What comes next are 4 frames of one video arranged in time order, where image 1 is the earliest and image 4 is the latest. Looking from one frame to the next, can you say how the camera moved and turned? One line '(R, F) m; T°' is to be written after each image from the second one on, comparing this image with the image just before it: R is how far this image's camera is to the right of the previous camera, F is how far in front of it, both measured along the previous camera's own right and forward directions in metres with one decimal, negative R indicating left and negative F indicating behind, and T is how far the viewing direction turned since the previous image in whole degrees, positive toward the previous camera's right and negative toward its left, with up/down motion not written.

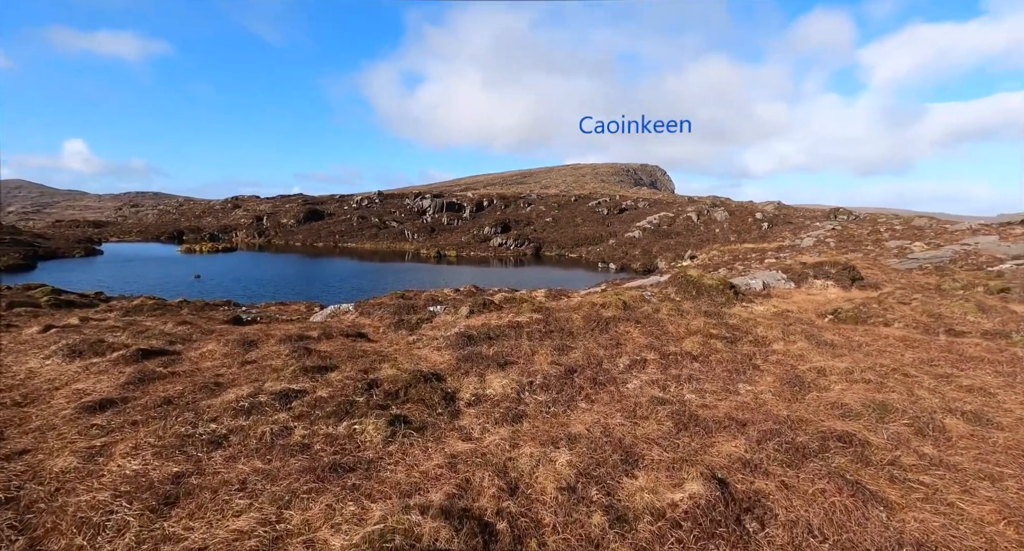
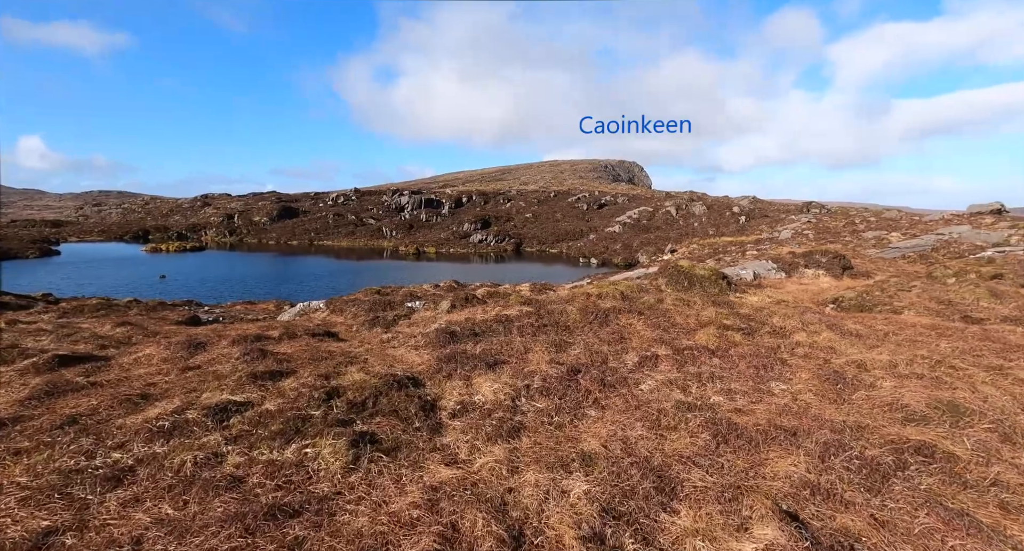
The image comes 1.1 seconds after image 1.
(-0.1, +1.5) m; +2°
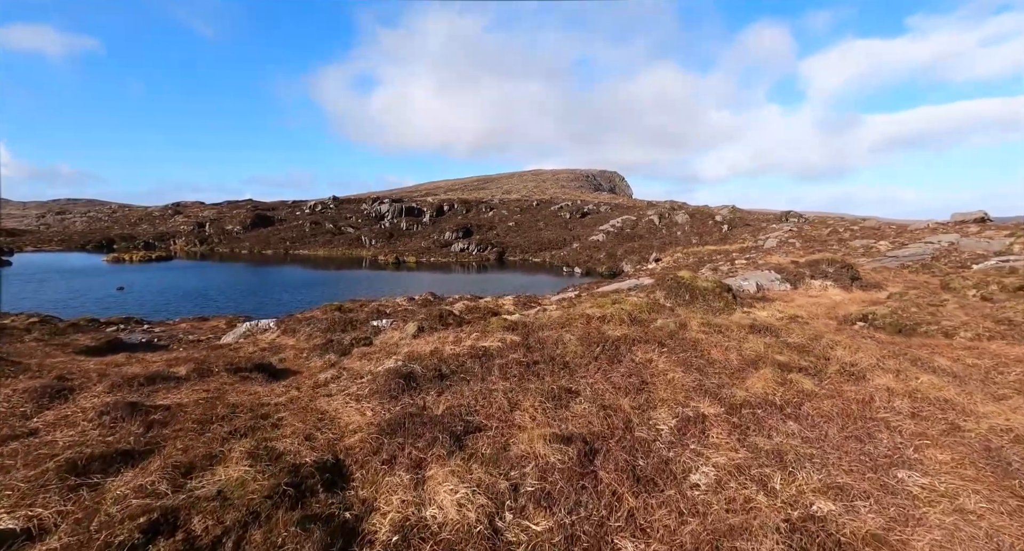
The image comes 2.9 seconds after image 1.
(0.0, +2.9) m; +2°
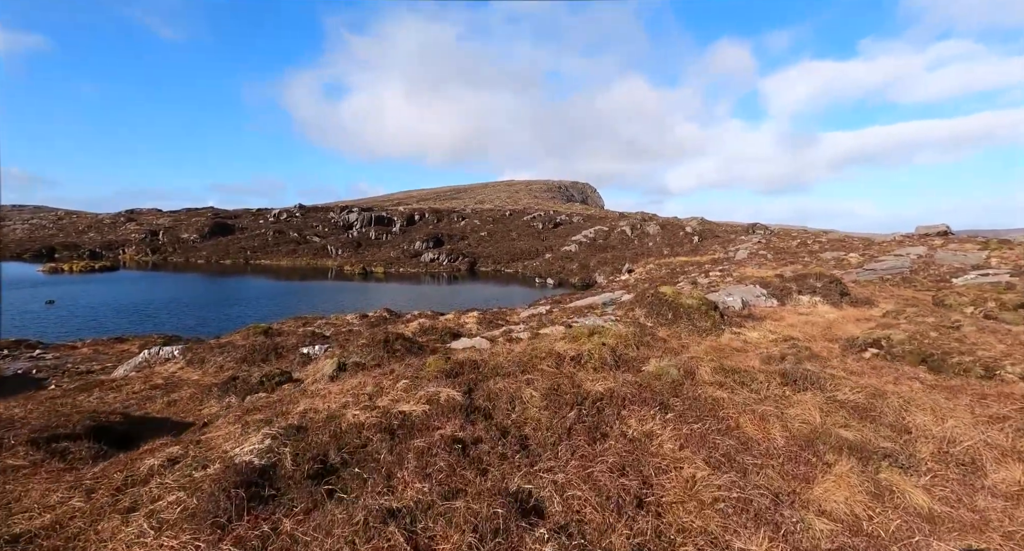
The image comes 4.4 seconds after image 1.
(+0.4, +2.9) m; +3°
